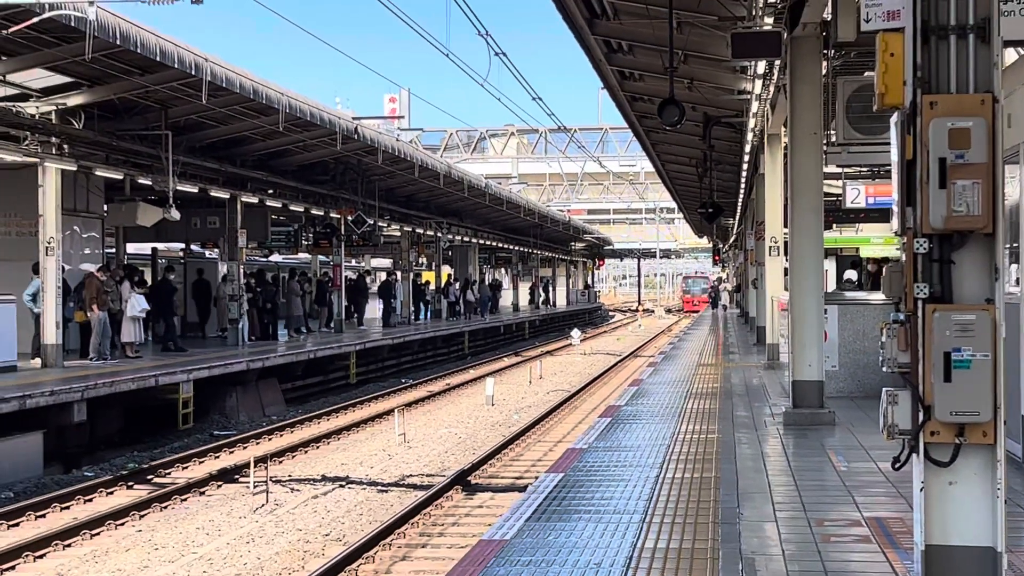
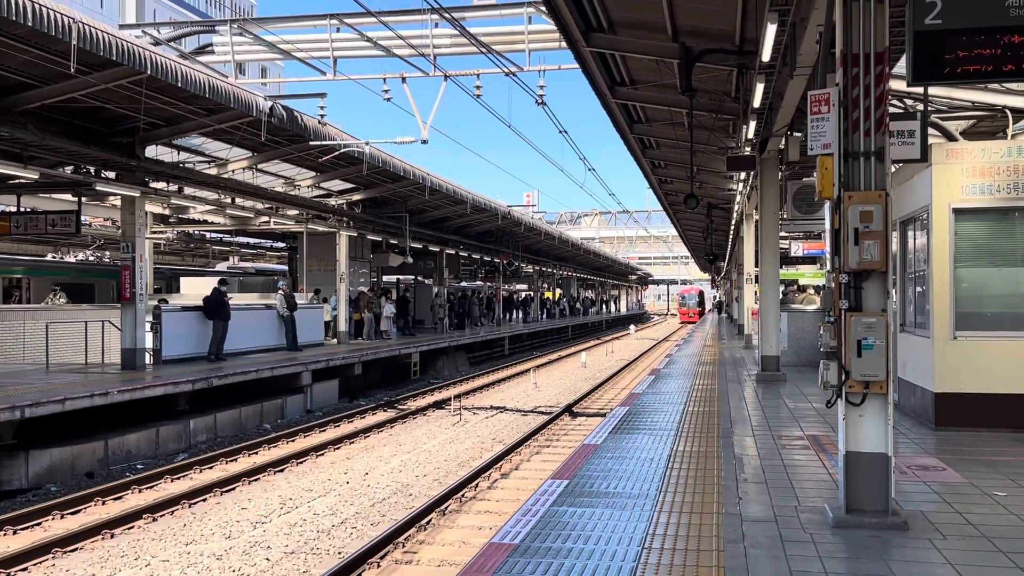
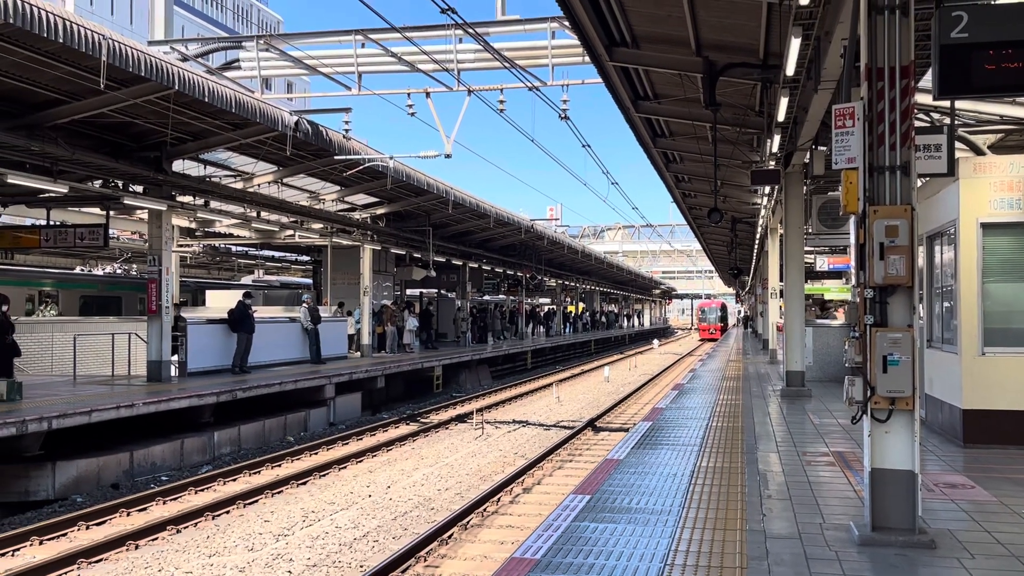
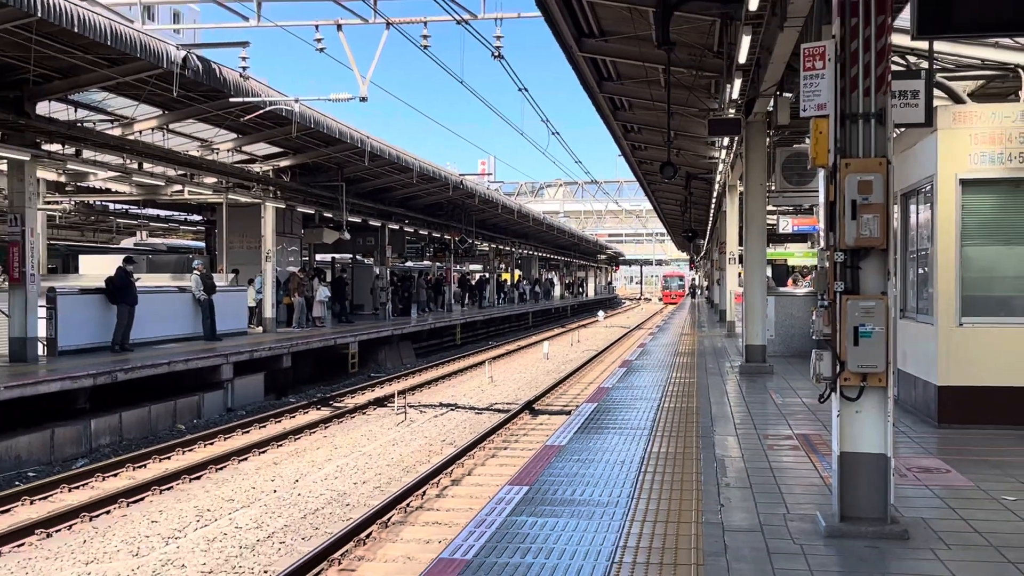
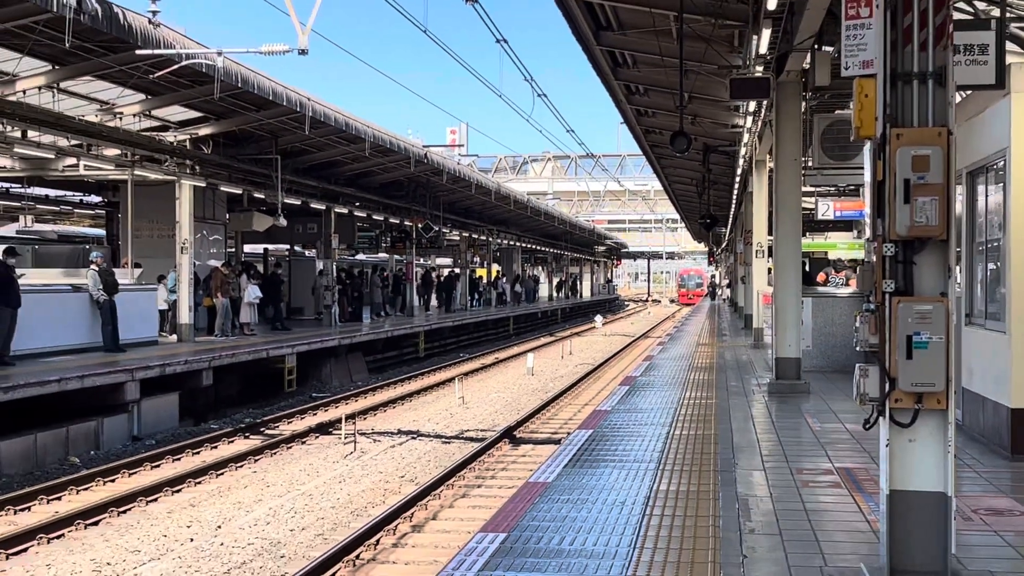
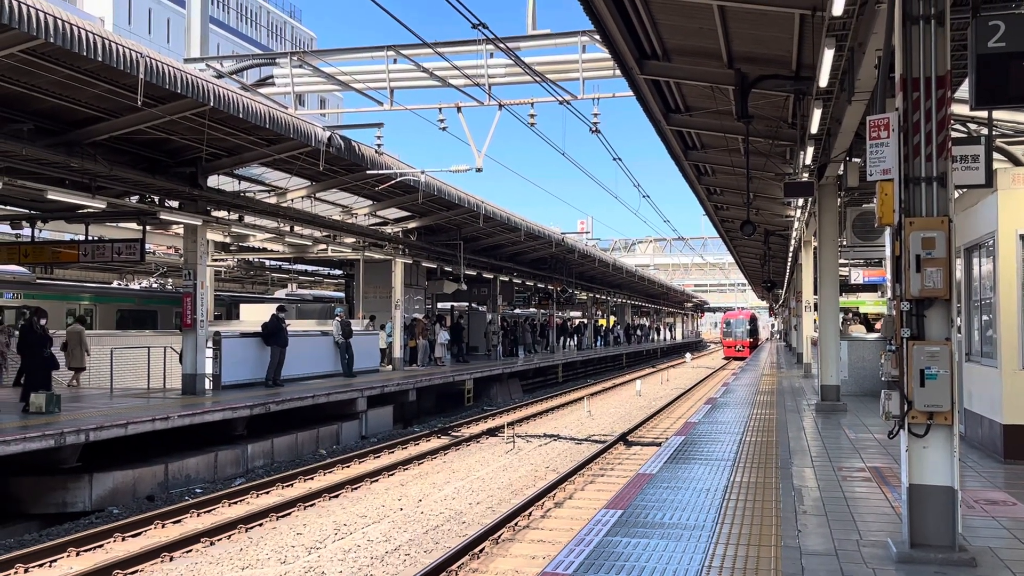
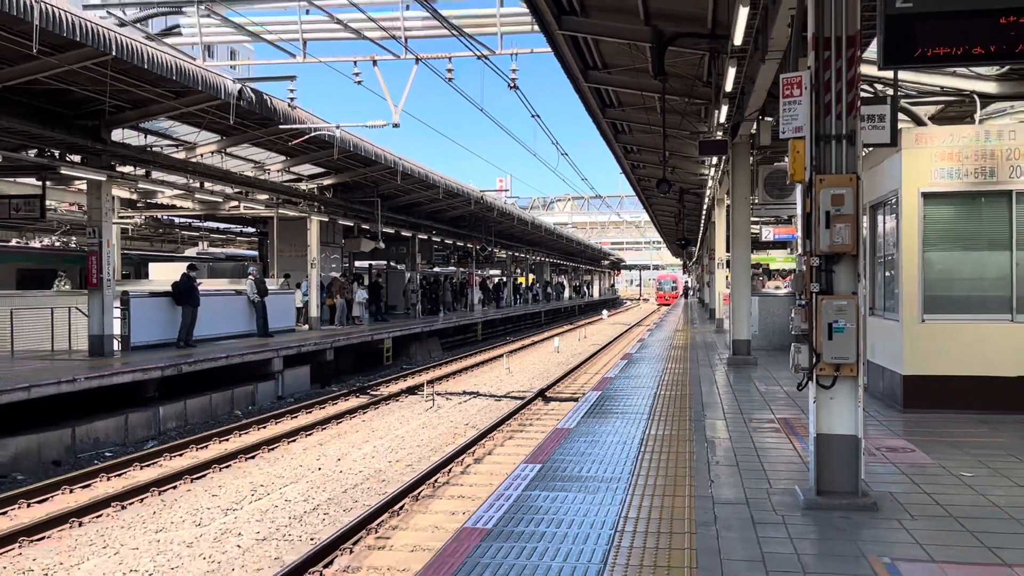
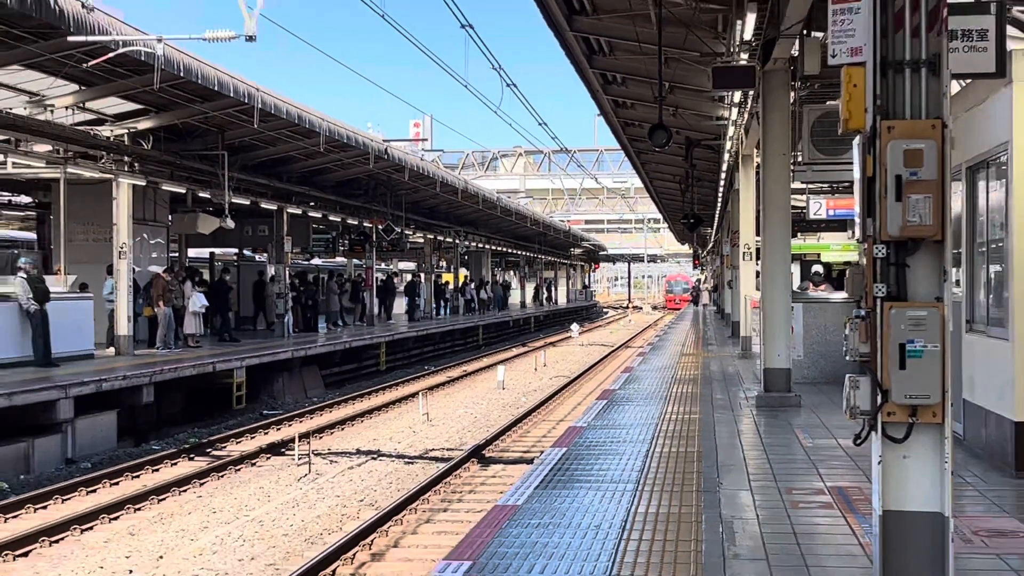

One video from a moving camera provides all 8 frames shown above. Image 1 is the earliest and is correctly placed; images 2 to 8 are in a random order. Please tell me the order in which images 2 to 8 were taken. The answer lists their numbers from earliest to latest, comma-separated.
8, 5, 4, 7, 2, 3, 6
